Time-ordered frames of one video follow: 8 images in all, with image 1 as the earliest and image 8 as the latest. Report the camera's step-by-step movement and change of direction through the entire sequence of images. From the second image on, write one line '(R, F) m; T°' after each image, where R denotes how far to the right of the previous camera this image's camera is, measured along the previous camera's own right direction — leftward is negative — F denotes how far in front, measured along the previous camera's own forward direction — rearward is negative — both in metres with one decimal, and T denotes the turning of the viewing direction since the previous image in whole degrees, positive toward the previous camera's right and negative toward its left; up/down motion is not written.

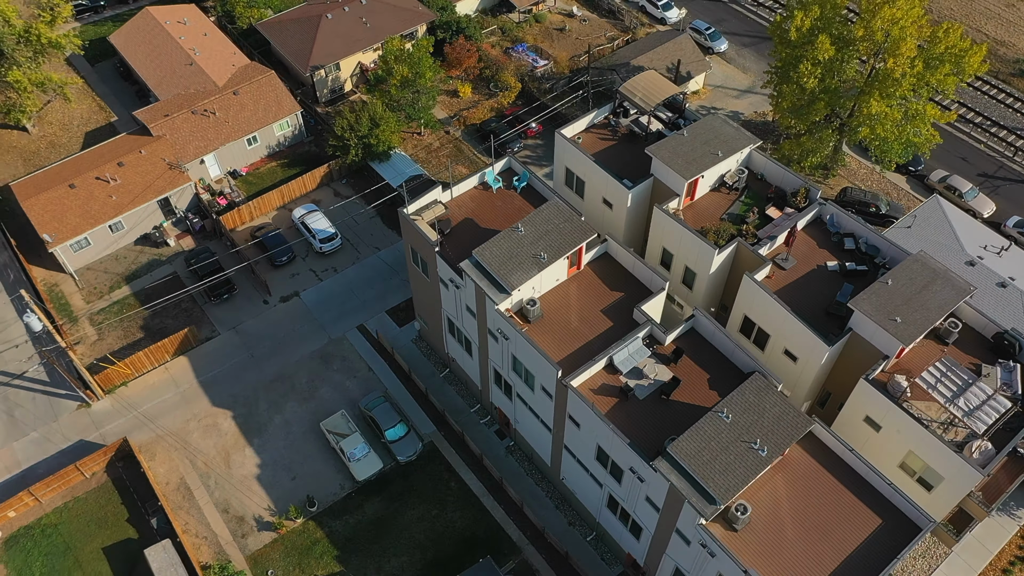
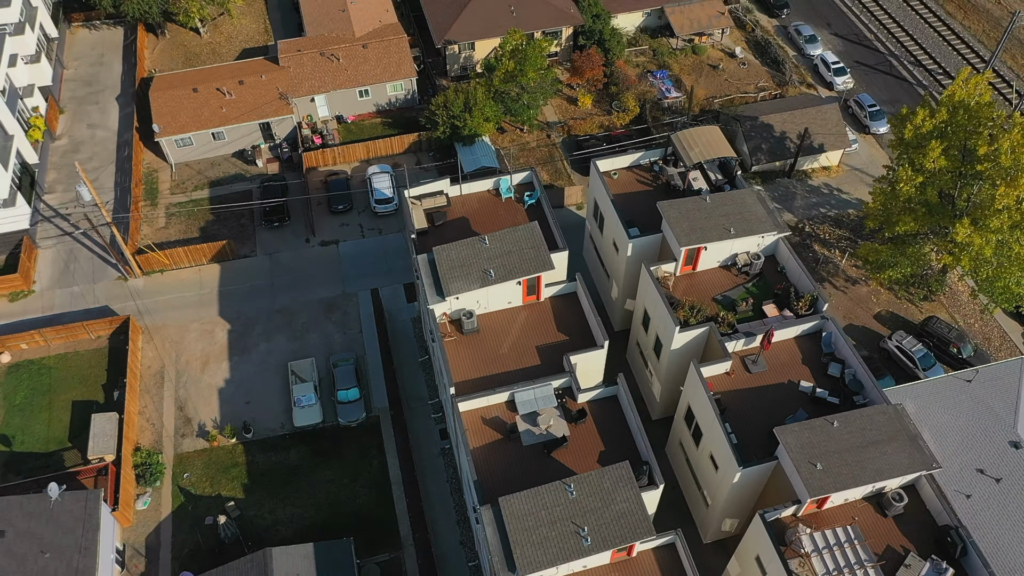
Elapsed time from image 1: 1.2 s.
(+10.0, +1.8) m; -14°
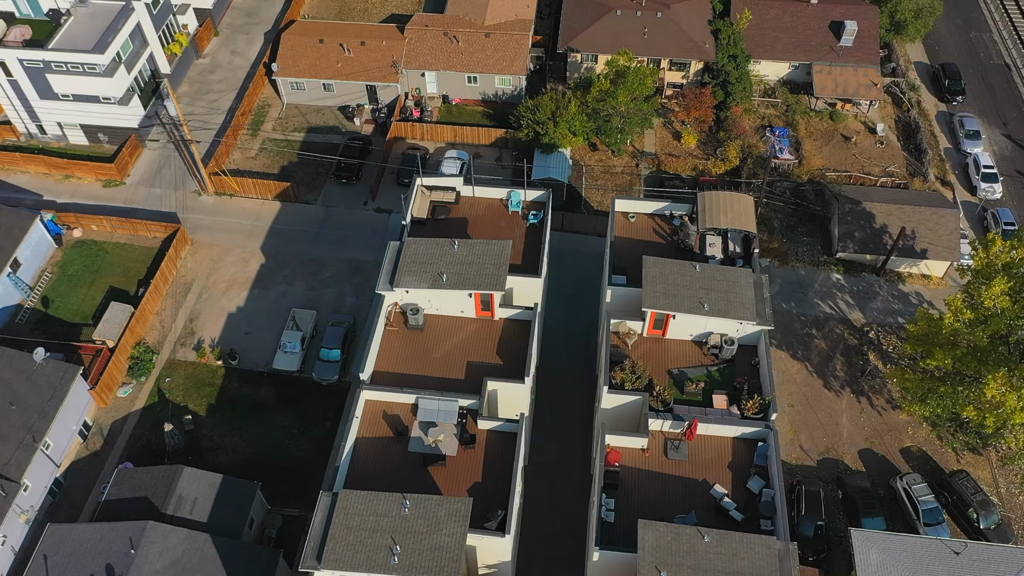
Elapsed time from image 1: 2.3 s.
(+9.0, +1.5) m; -13°
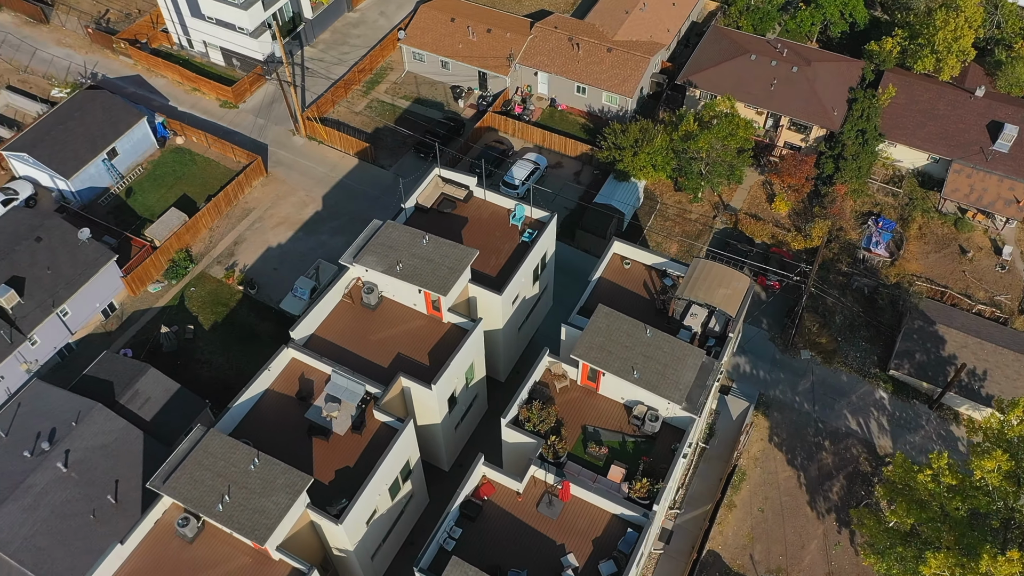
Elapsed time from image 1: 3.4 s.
(+9.1, +1.4) m; -13°
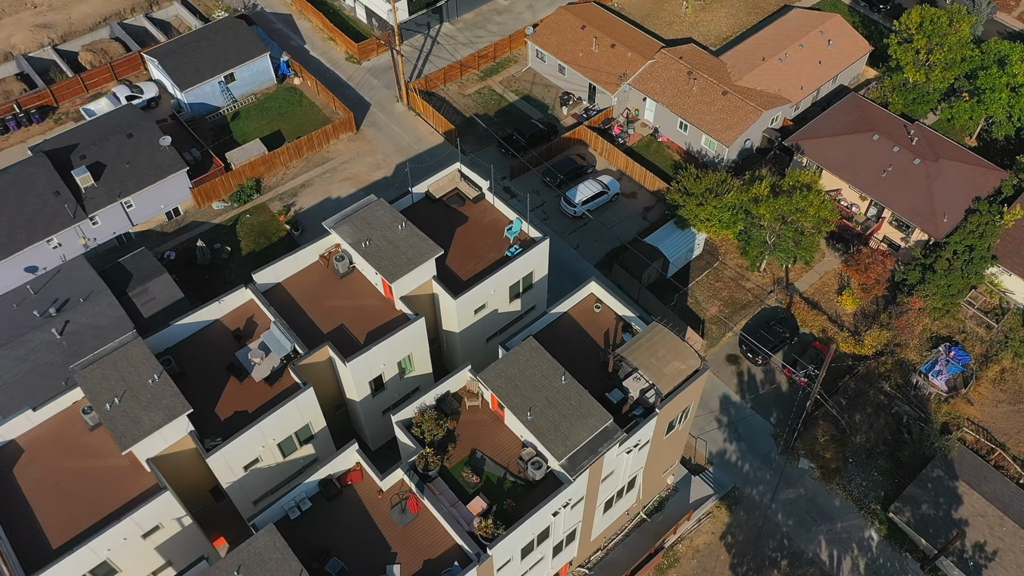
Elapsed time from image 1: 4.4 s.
(+9.1, +1.4) m; -13°
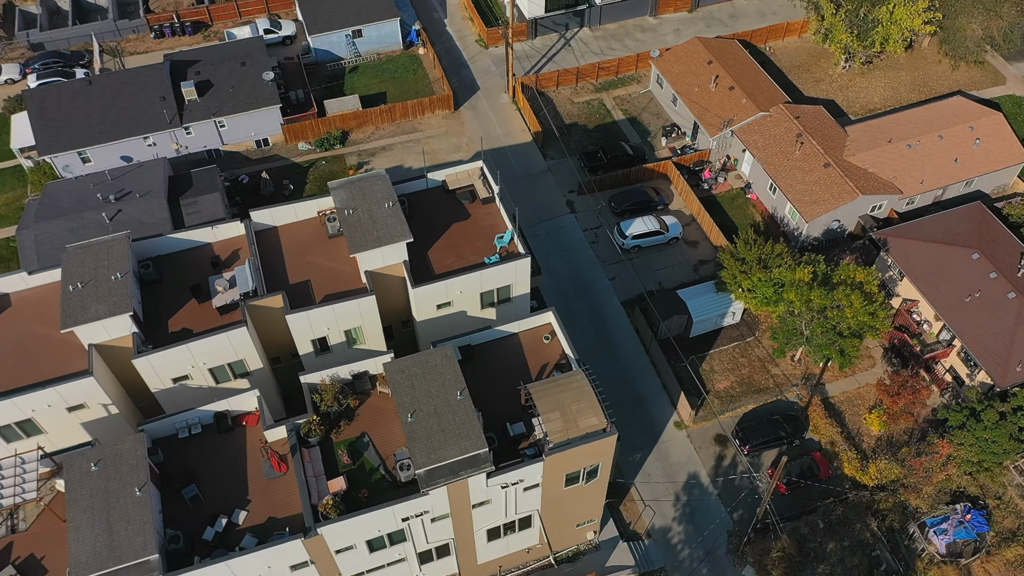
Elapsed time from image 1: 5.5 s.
(+9.2, +1.4) m; -13°
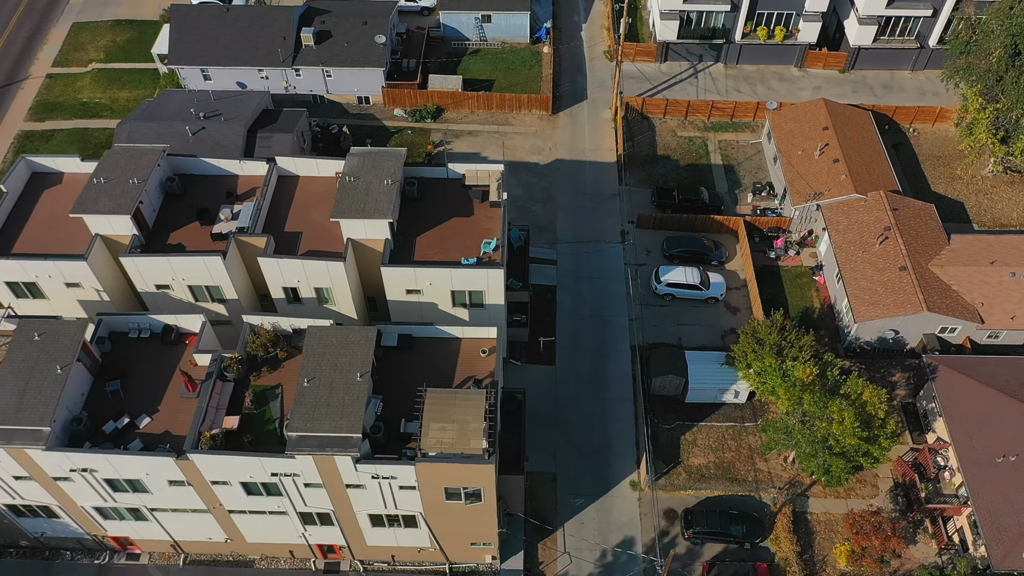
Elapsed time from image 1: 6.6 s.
(+9.1, +1.4) m; -13°
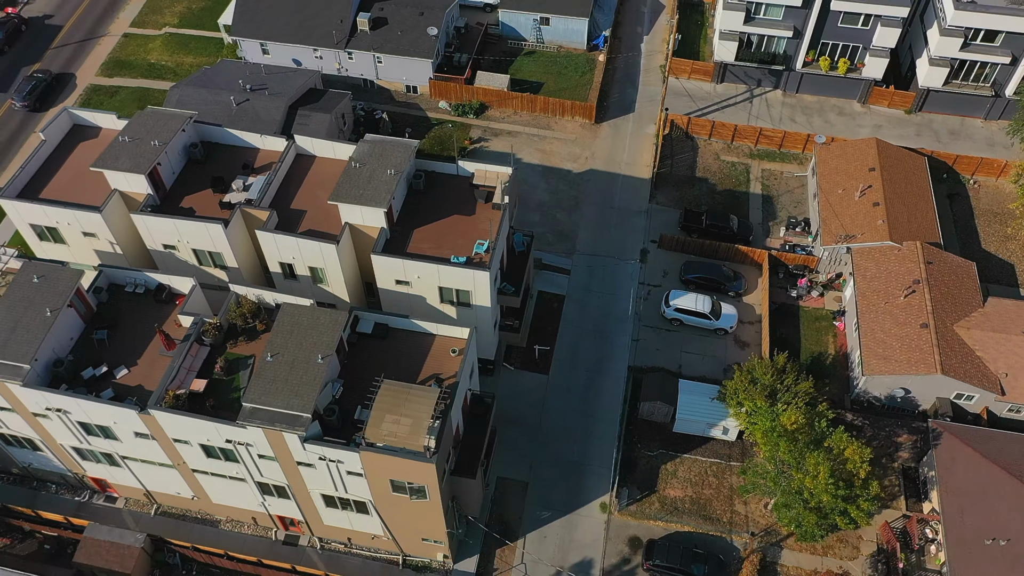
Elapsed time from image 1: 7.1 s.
(+4.2, +0.4) m; -6°
